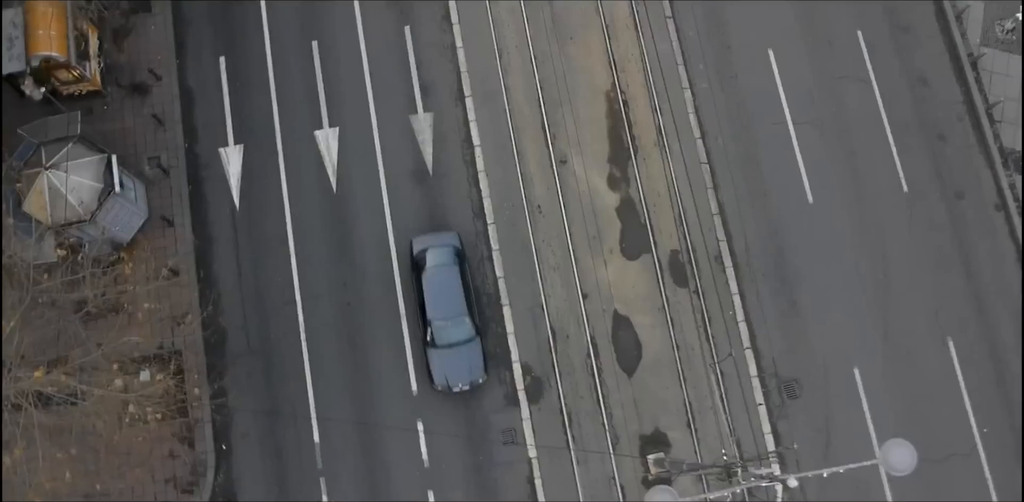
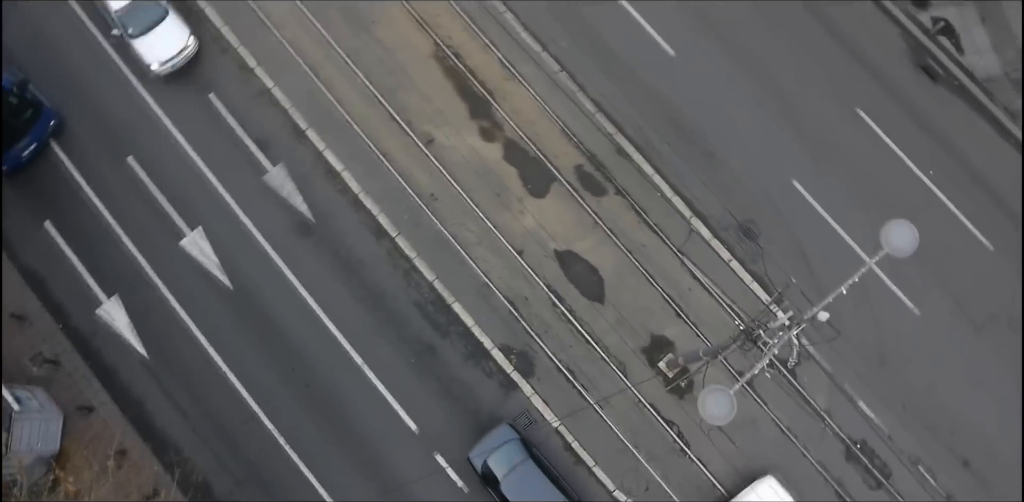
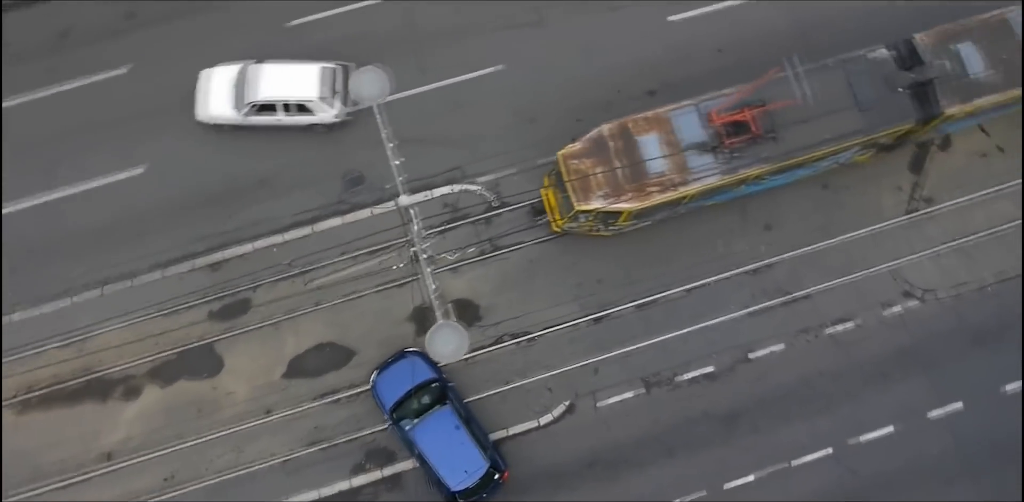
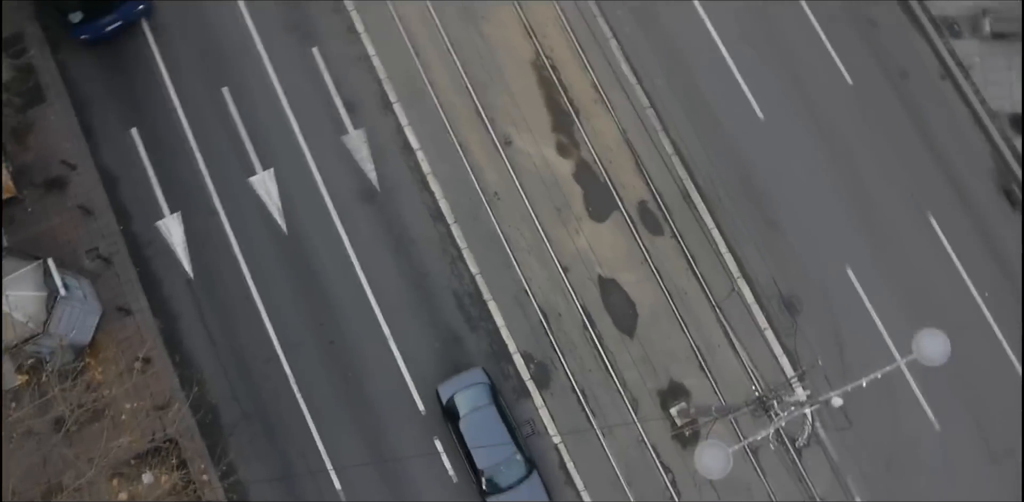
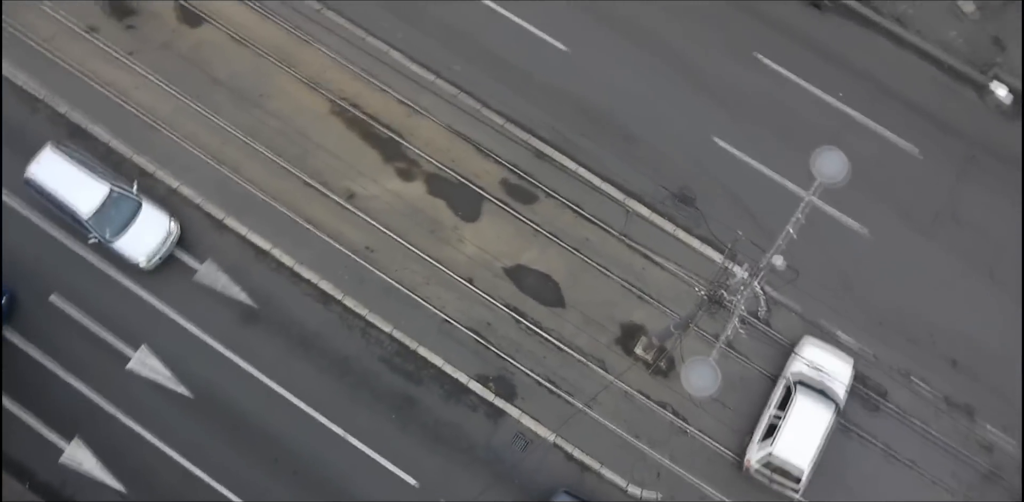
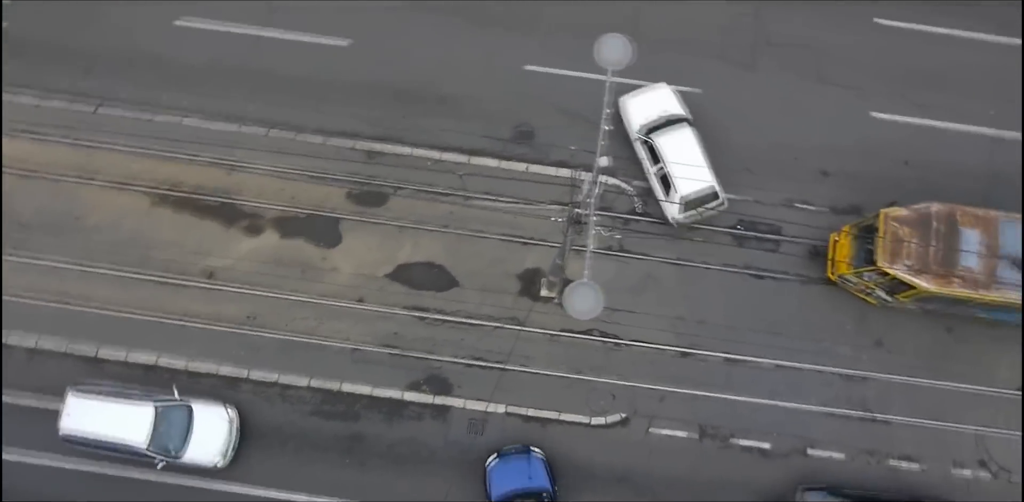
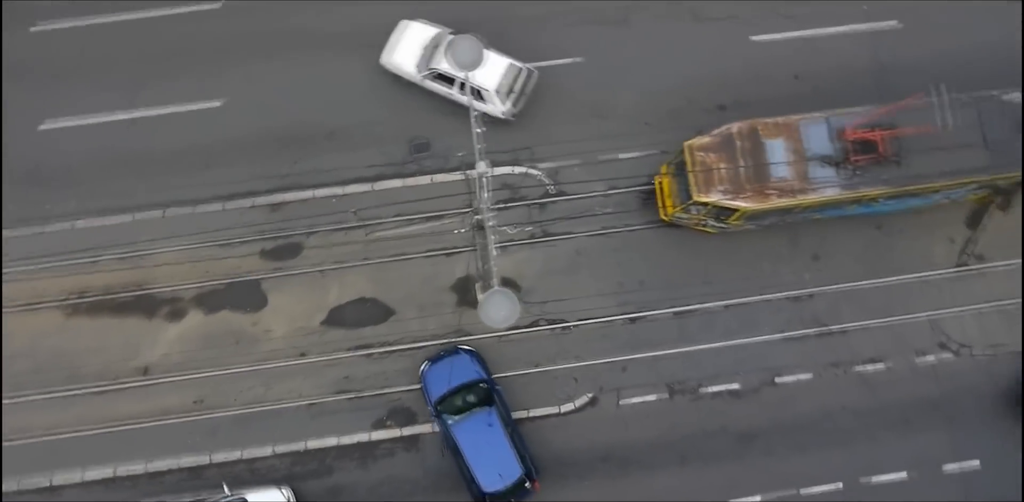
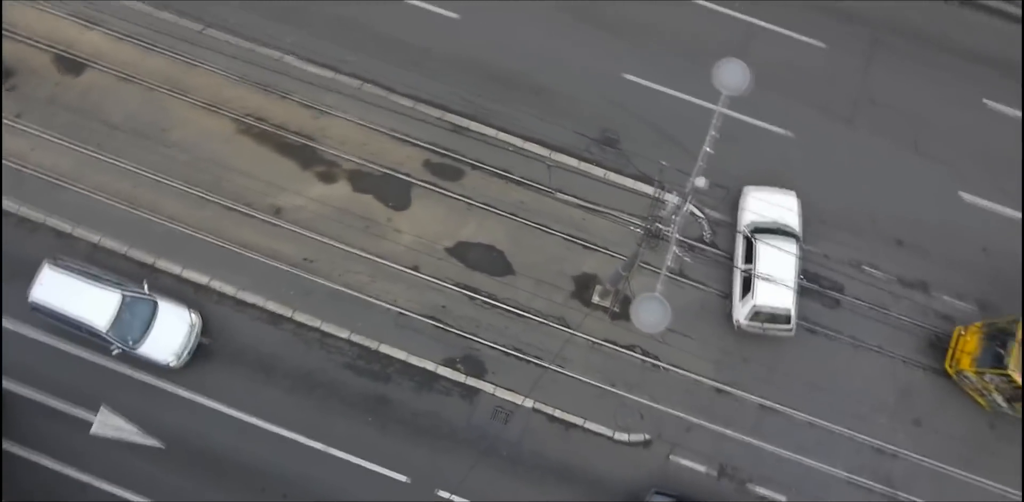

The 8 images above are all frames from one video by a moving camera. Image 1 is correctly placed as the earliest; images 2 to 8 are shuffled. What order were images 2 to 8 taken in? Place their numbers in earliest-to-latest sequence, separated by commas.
4, 2, 5, 8, 6, 7, 3
